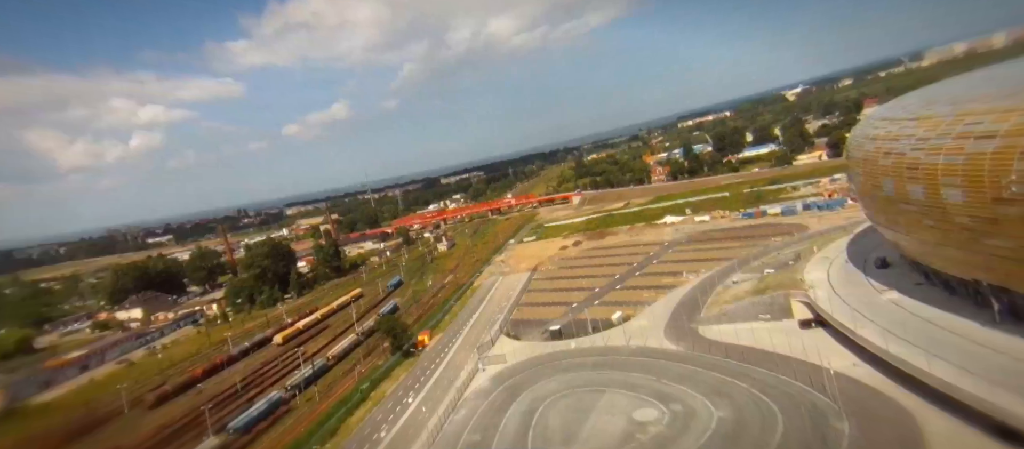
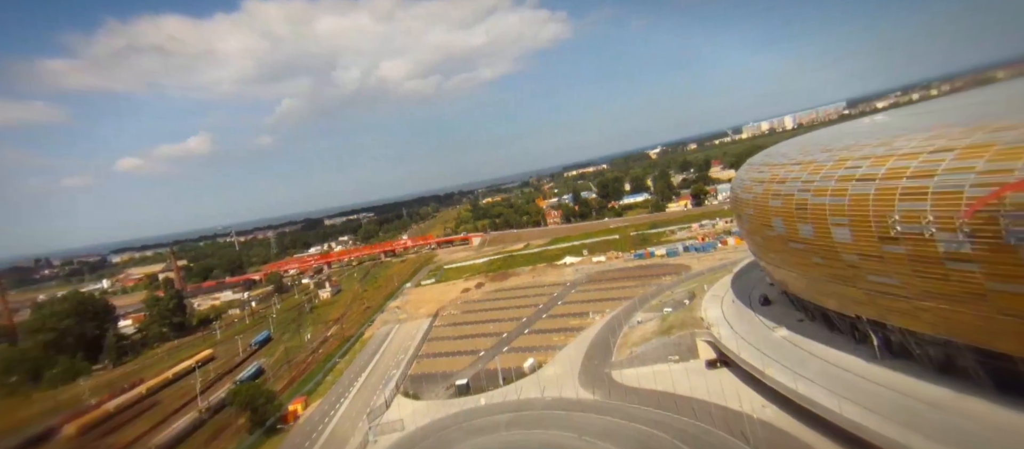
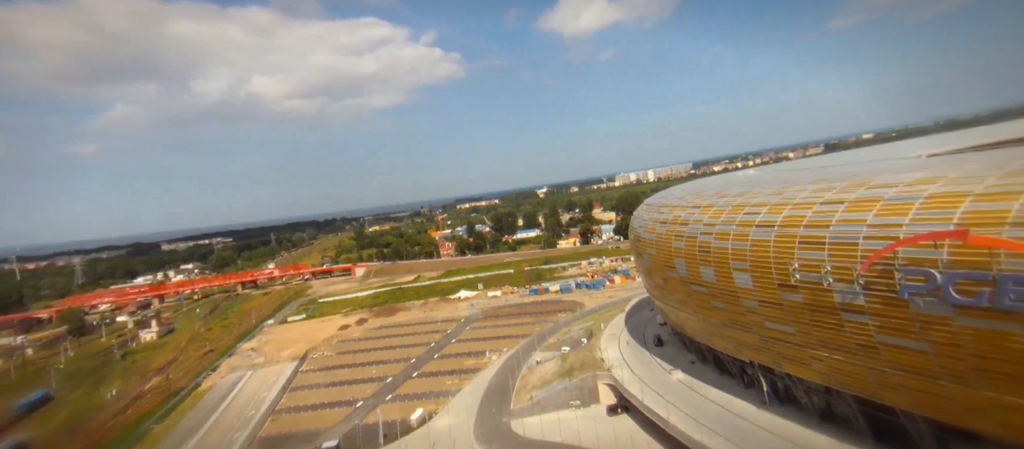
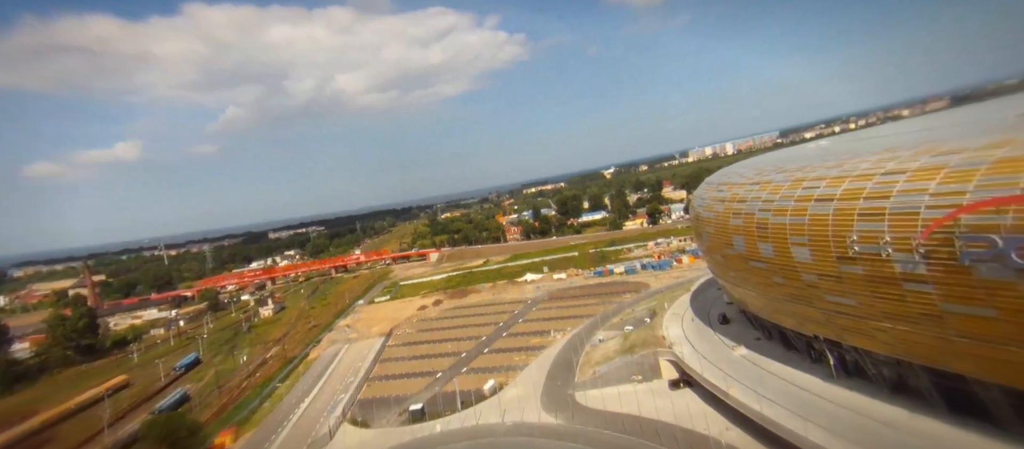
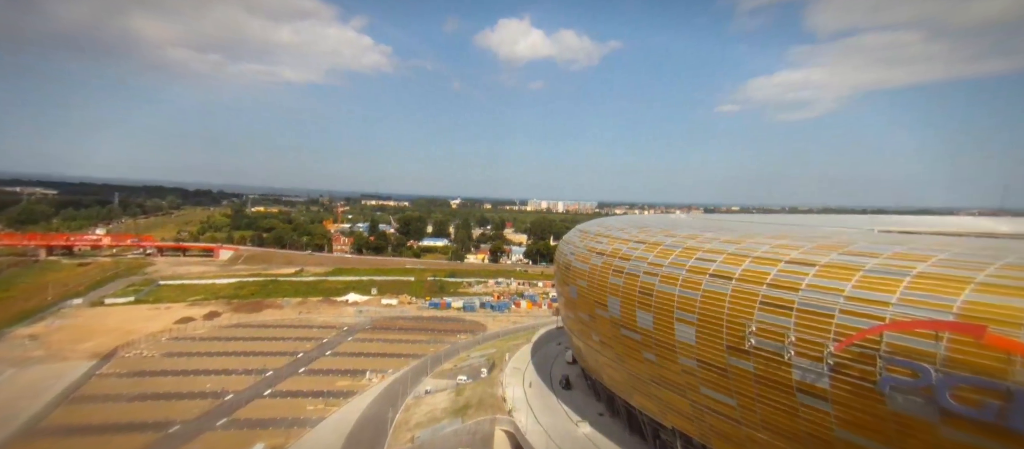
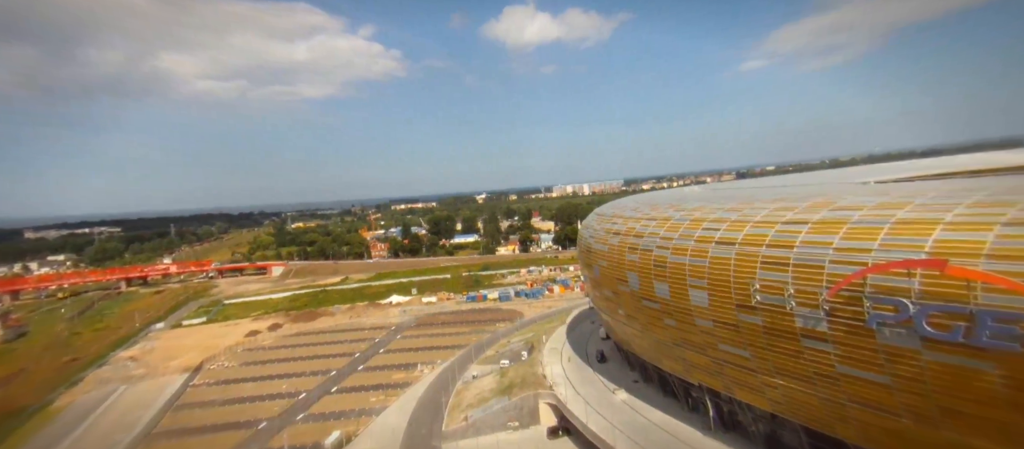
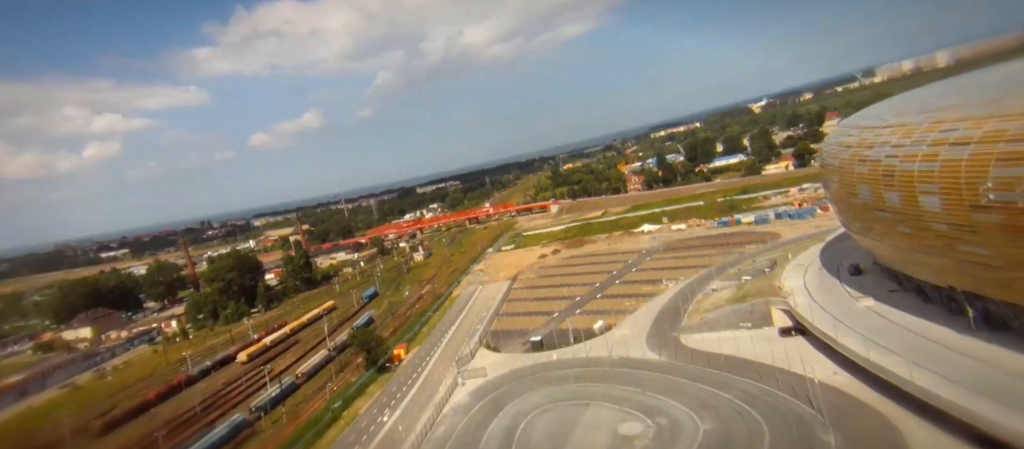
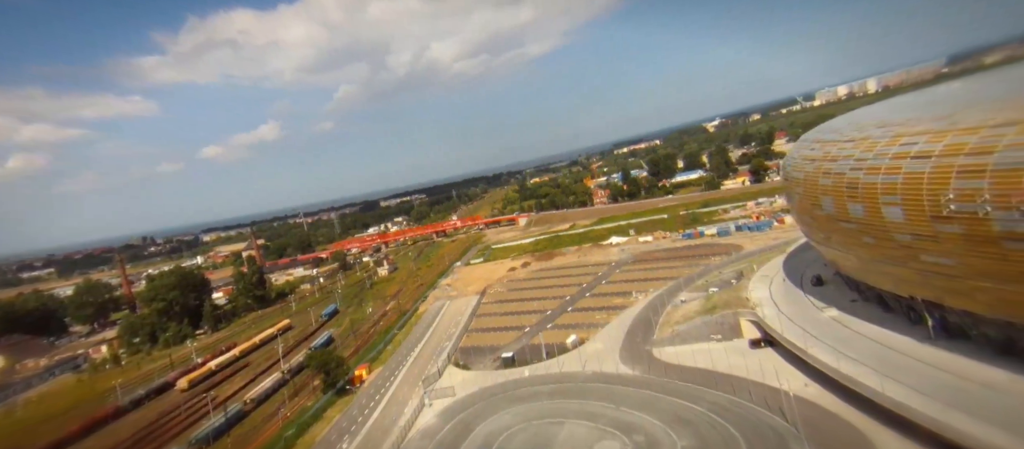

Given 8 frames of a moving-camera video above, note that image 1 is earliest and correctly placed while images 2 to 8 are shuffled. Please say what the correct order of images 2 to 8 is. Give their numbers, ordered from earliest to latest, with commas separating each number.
7, 8, 2, 4, 3, 6, 5
